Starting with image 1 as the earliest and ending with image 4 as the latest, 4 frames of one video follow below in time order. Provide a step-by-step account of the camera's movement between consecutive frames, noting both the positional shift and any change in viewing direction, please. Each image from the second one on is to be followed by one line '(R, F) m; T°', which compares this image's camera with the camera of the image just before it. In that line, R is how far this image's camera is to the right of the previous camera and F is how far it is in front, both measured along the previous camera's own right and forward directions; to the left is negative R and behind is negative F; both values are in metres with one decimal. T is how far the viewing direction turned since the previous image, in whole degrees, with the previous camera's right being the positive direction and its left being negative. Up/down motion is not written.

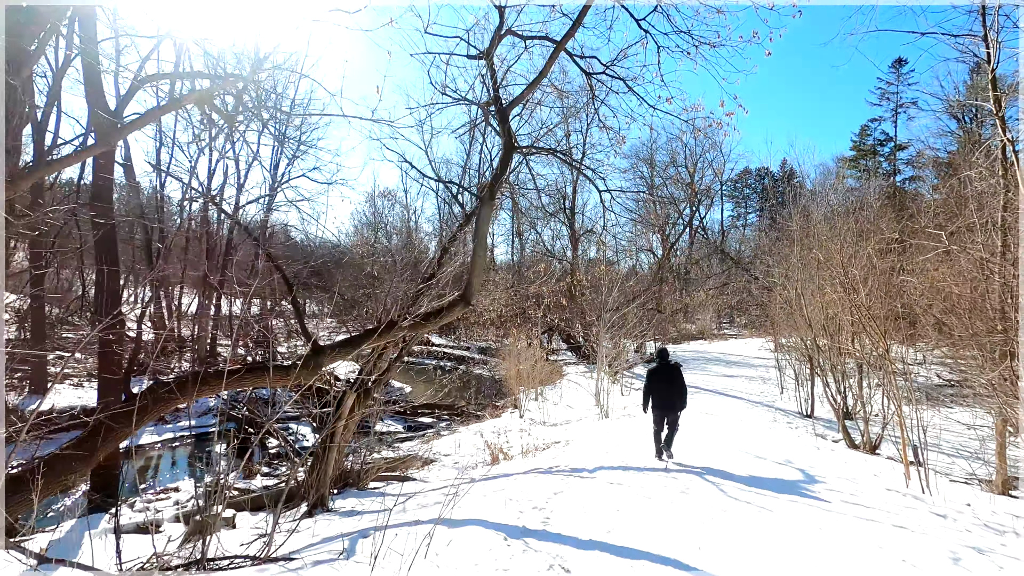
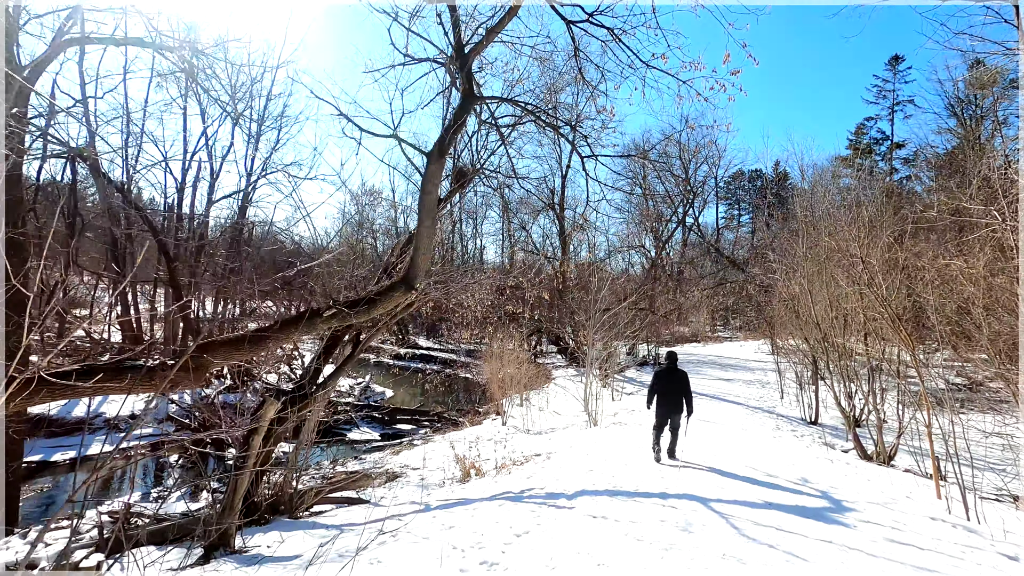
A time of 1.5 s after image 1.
(+0.3, +1.0) m; +1°
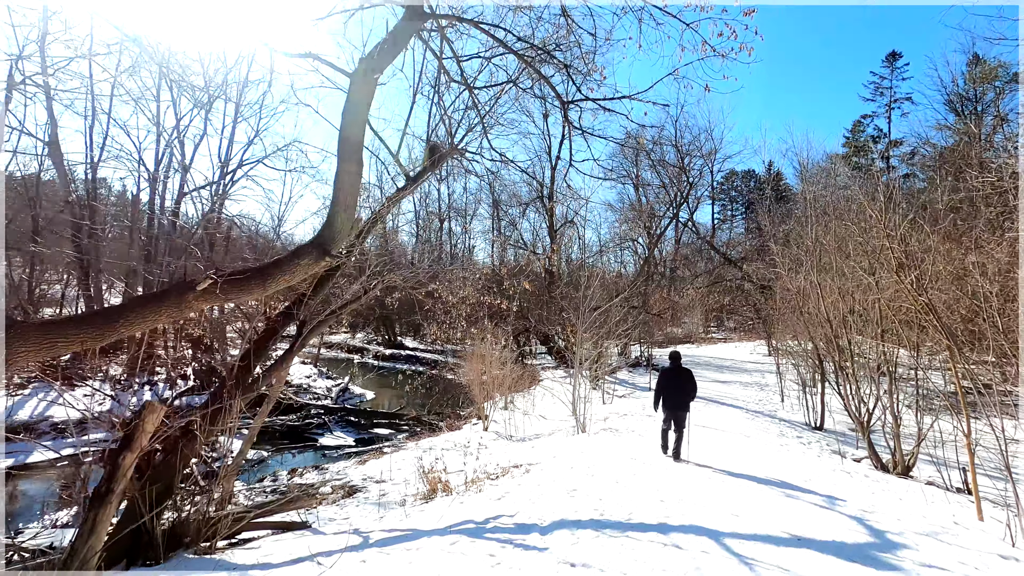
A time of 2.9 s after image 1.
(+0.2, +0.9) m; +1°
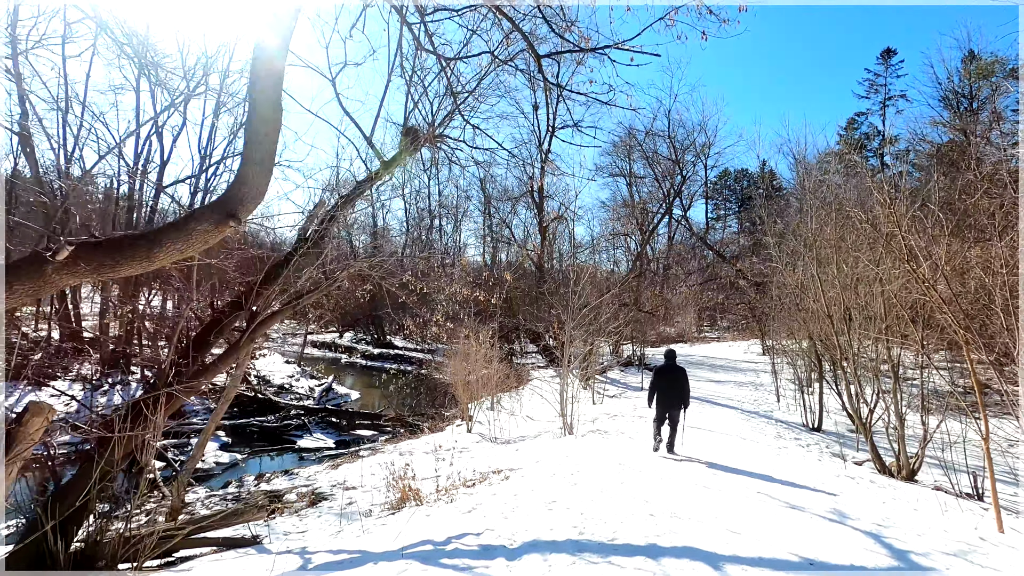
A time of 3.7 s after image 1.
(+0.2, +0.5) m; +1°
